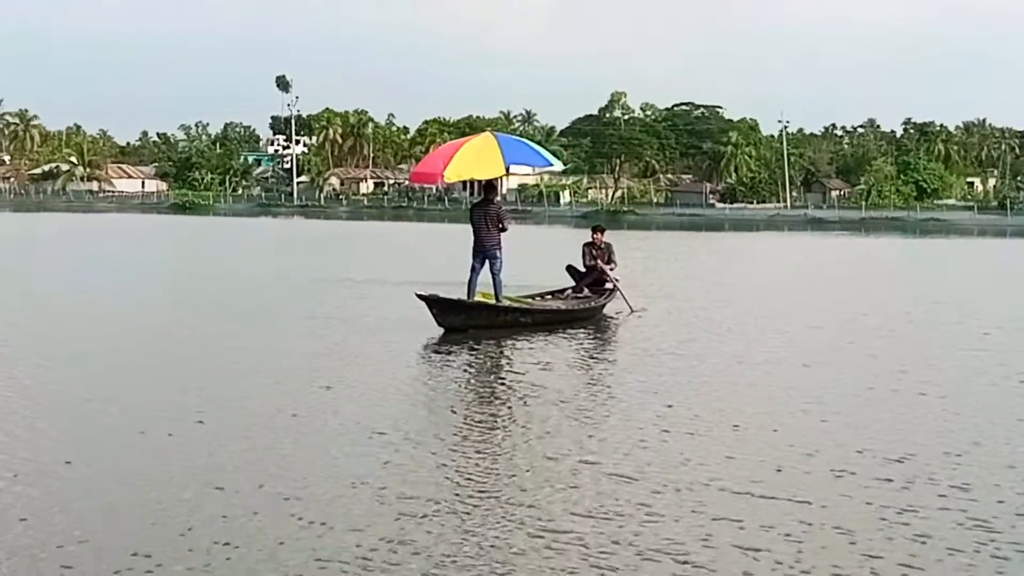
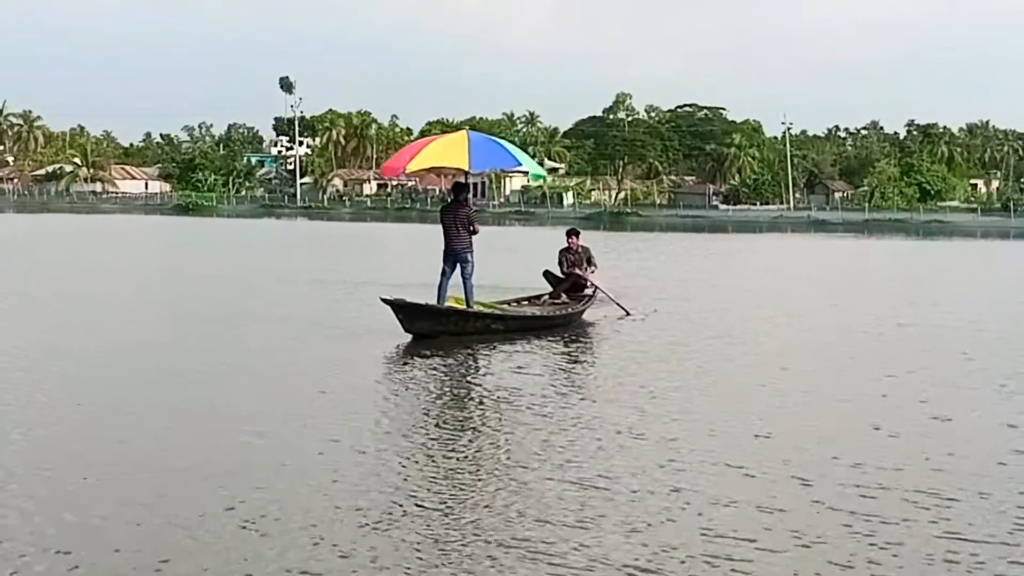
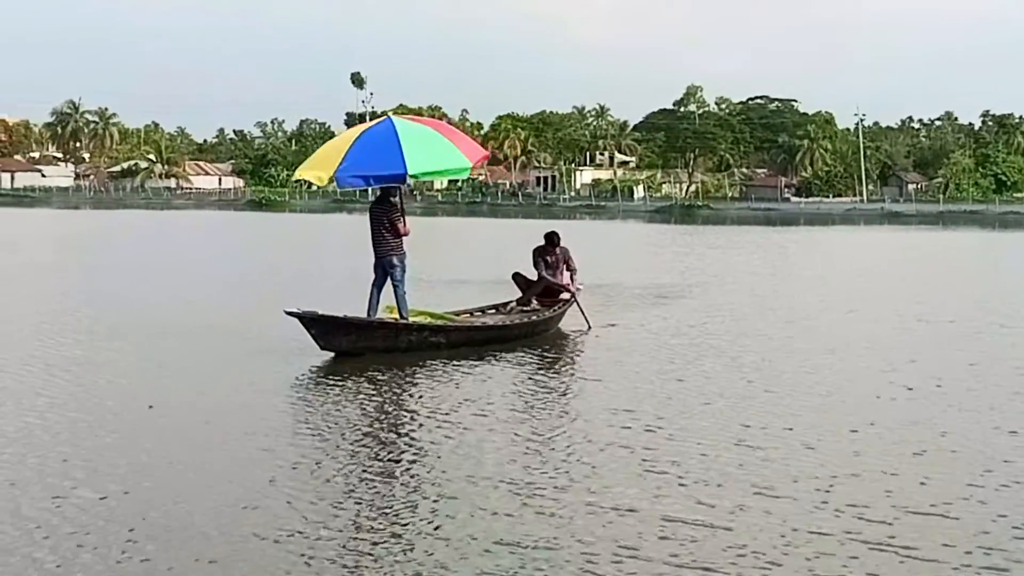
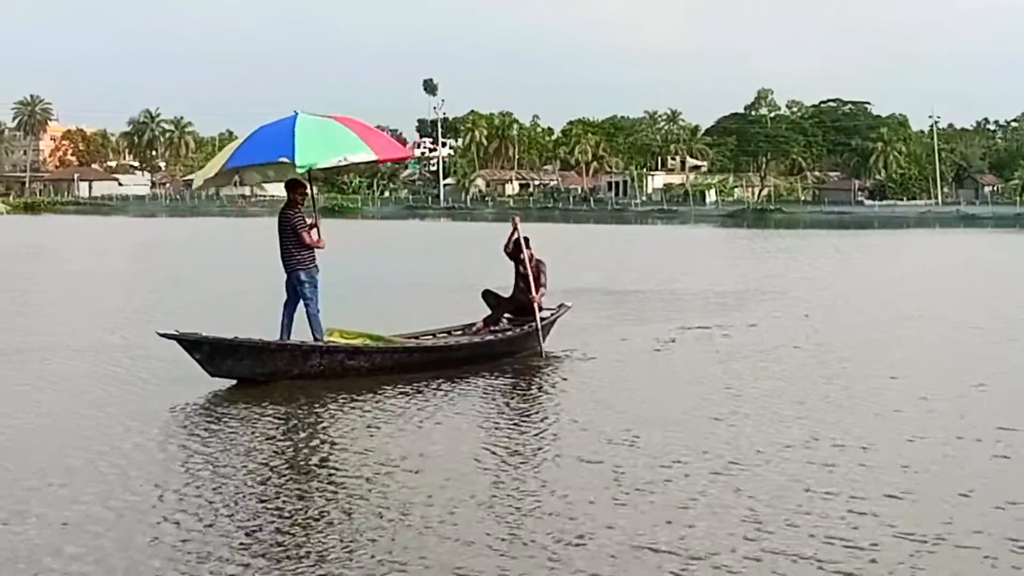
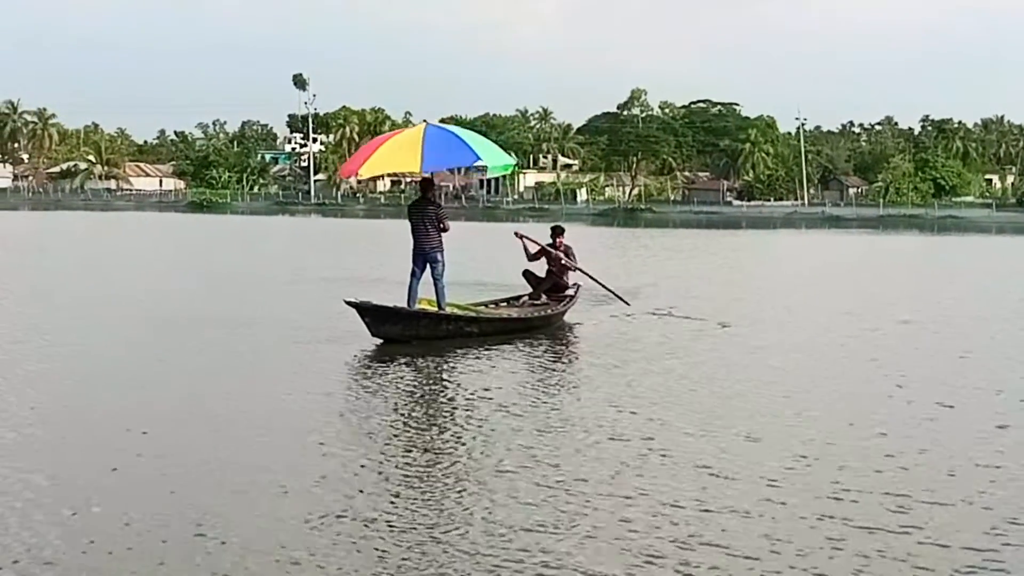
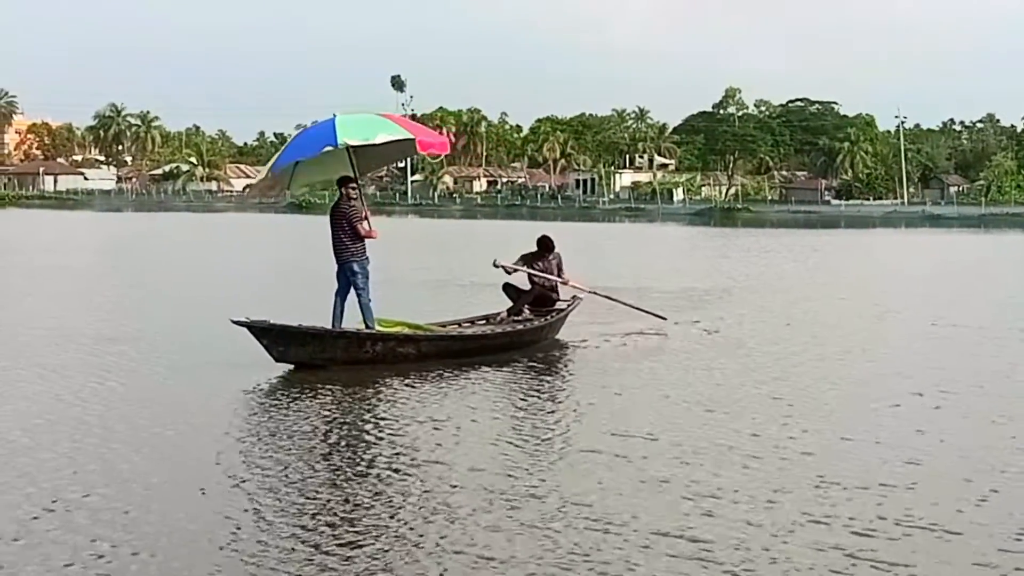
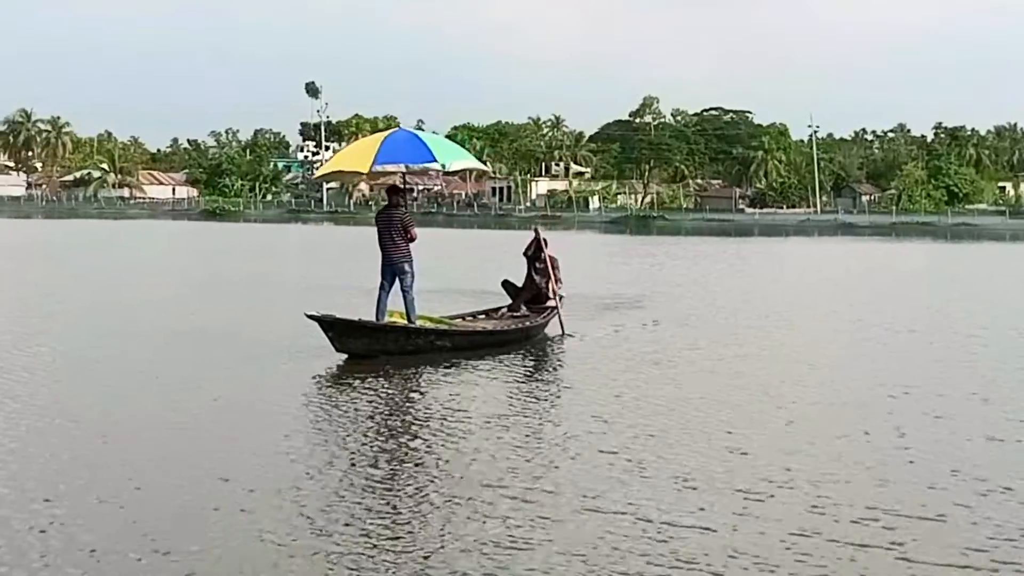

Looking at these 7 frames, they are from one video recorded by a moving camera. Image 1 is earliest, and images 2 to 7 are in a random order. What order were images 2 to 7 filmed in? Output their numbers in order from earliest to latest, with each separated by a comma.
2, 5, 7, 3, 6, 4
